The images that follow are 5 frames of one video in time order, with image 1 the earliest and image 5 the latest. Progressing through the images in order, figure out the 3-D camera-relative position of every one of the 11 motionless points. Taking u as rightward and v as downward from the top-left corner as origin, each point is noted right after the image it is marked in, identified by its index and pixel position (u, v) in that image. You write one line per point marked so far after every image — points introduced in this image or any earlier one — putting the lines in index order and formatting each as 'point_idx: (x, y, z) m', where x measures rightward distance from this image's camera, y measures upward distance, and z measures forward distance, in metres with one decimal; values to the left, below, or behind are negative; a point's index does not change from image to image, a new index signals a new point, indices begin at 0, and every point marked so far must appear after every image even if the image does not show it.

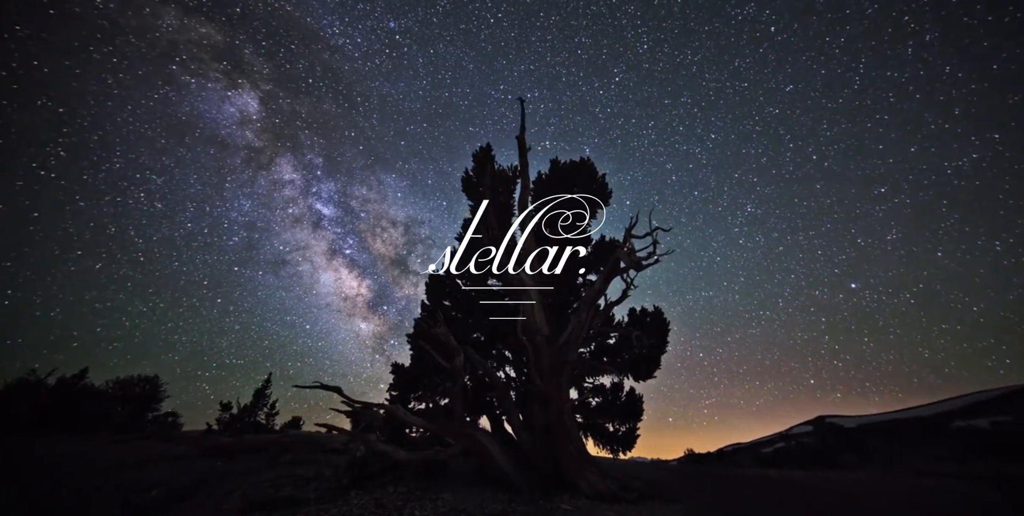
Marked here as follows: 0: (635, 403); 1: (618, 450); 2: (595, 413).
0: (+3.9, -4.6, +14.3) m
1: (+3.5, -6.2, +14.4) m
2: (+2.7, -5.1, +14.1) m
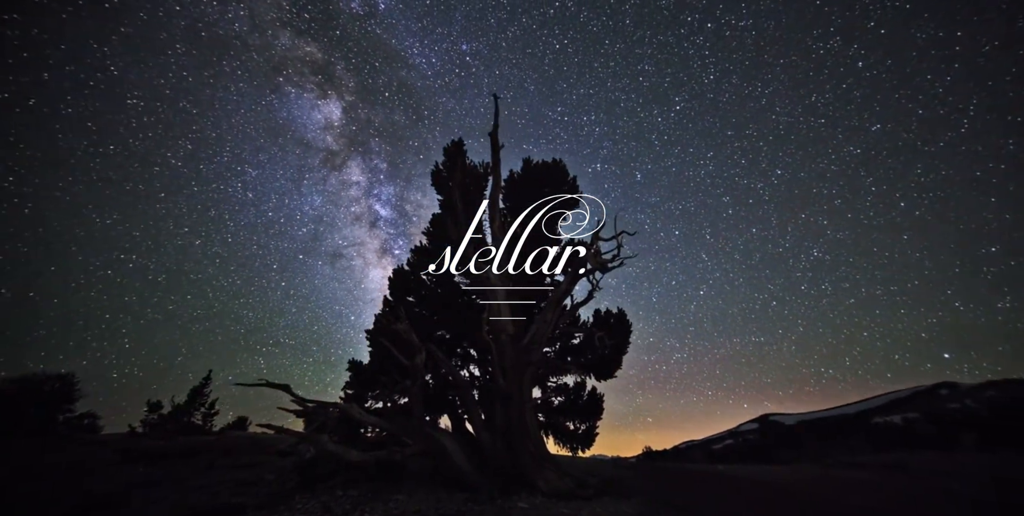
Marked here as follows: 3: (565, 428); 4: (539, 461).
0: (+2.8, -4.9, +14.5) m
1: (+2.2, -6.5, +14.6) m
2: (+1.5, -5.3, +14.5) m
3: (+1.8, -5.8, +14.5) m
4: (+1.0, -7.0, +14.6) m
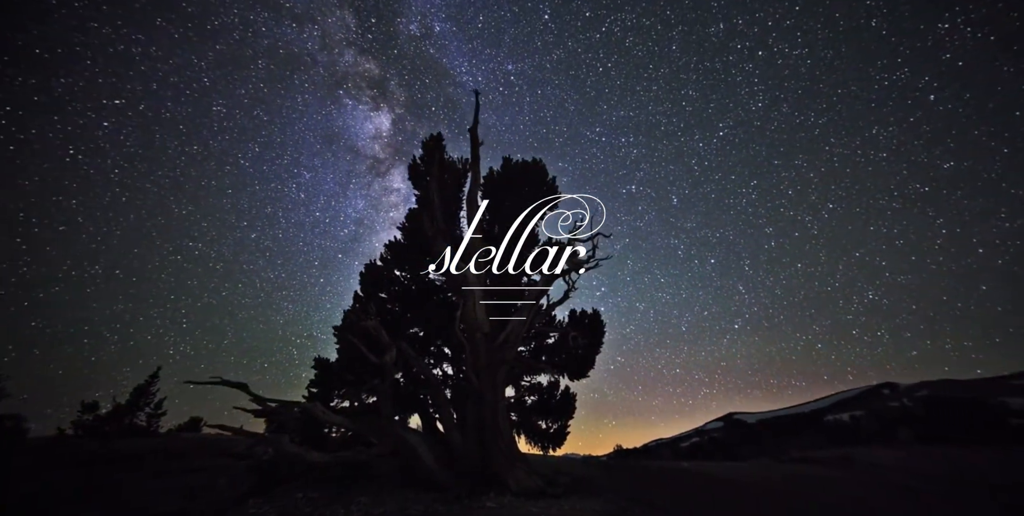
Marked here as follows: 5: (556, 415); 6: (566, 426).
0: (+1.8, -4.9, +14.2) m
1: (+1.1, -6.5, +14.3) m
2: (+0.6, -5.2, +14.3) m
3: (+0.8, -5.8, +14.3) m
4: (0.0, -6.9, +14.5) m
5: (+1.4, -5.4, +14.2) m
6: (+1.7, -5.6, +14.0) m
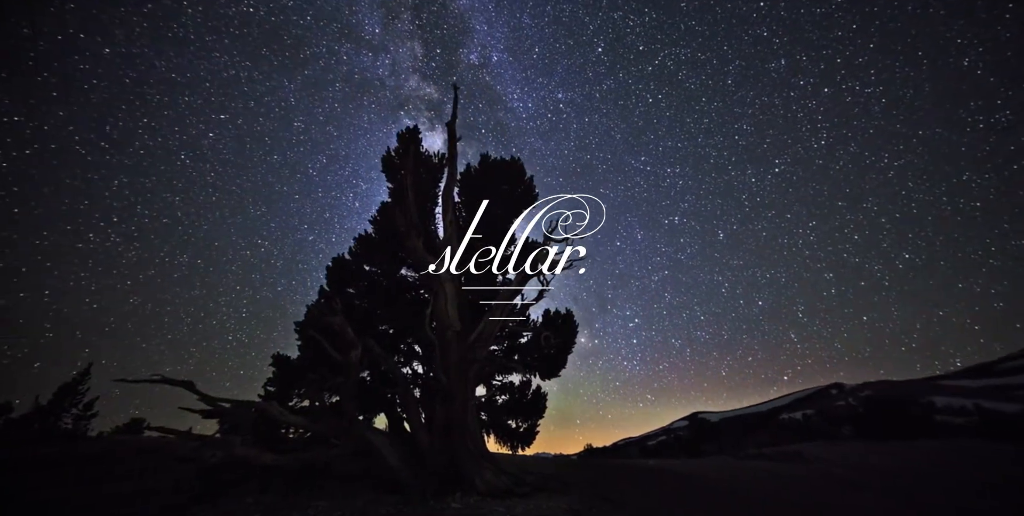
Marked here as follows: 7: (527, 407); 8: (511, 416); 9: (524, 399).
0: (+0.8, -4.6, +13.6) m
1: (0.0, -6.1, +13.6) m
2: (-0.4, -4.9, +13.8) m
3: (-0.3, -5.4, +13.7) m
4: (-1.2, -6.4, +13.9) m
5: (+0.4, -5.1, +13.6) m
6: (+0.6, -5.4, +13.3) m
7: (+0.4, -4.8, +13.5) m
8: (-0.1, -5.1, +13.7) m
9: (+0.3, -4.5, +13.6) m
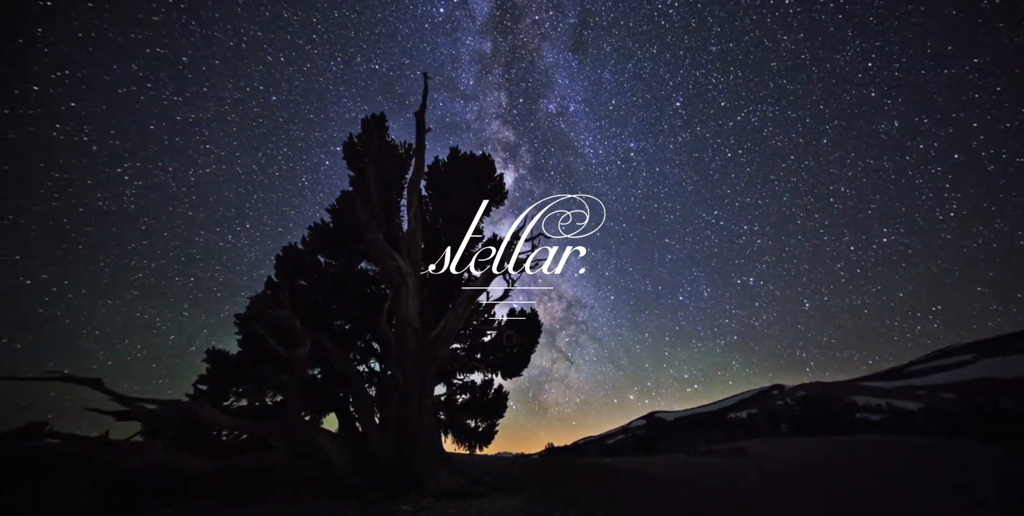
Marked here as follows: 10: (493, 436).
0: (+0.3, -4.4, +12.8) m
1: (-0.7, -5.8, +12.8) m
2: (-0.9, -4.5, +13.2) m
3: (-0.8, -5.1, +13.0) m
4: (-1.8, -6.0, +13.3) m
5: (-0.2, -4.7, +12.8) m
6: (0.0, -5.0, +12.5) m
7: (-0.1, -4.5, +12.8) m
8: (-0.6, -4.8, +13.1) m
9: (-0.2, -4.2, +12.9) m
10: (-0.2, -5.5, +12.5) m
